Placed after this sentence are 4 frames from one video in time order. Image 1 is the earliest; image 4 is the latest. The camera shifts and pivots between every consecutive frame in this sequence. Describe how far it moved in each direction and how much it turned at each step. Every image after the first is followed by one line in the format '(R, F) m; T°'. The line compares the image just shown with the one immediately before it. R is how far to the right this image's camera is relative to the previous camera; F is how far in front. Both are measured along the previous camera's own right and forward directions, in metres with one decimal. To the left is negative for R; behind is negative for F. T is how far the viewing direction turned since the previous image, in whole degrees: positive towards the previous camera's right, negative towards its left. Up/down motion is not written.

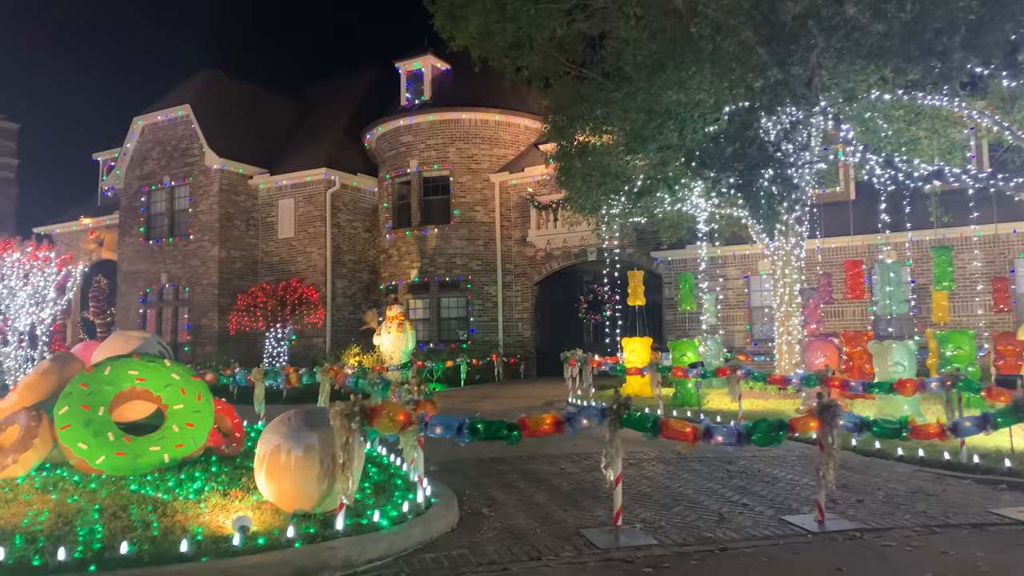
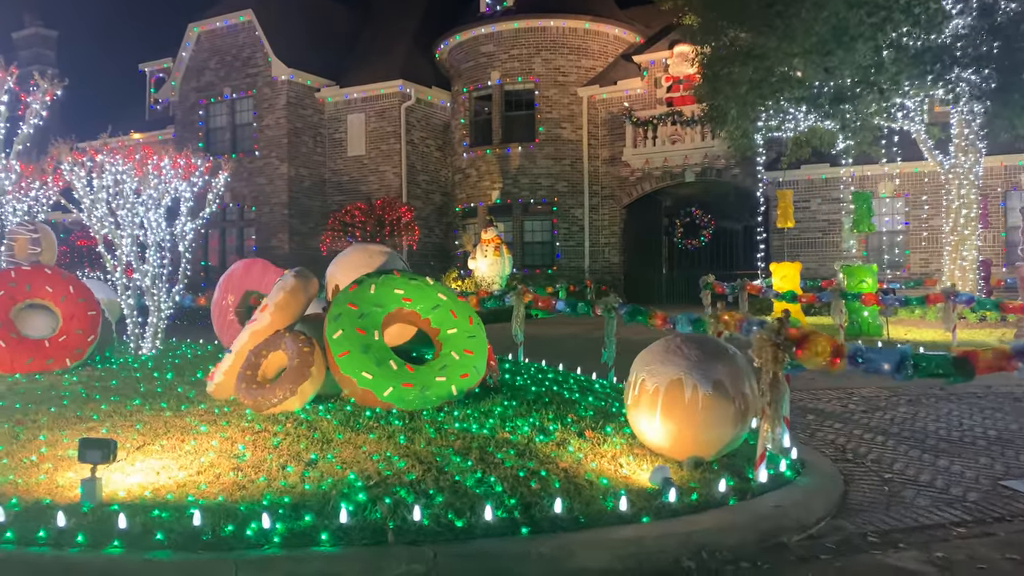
(-2.9, +1.2) m; 0°
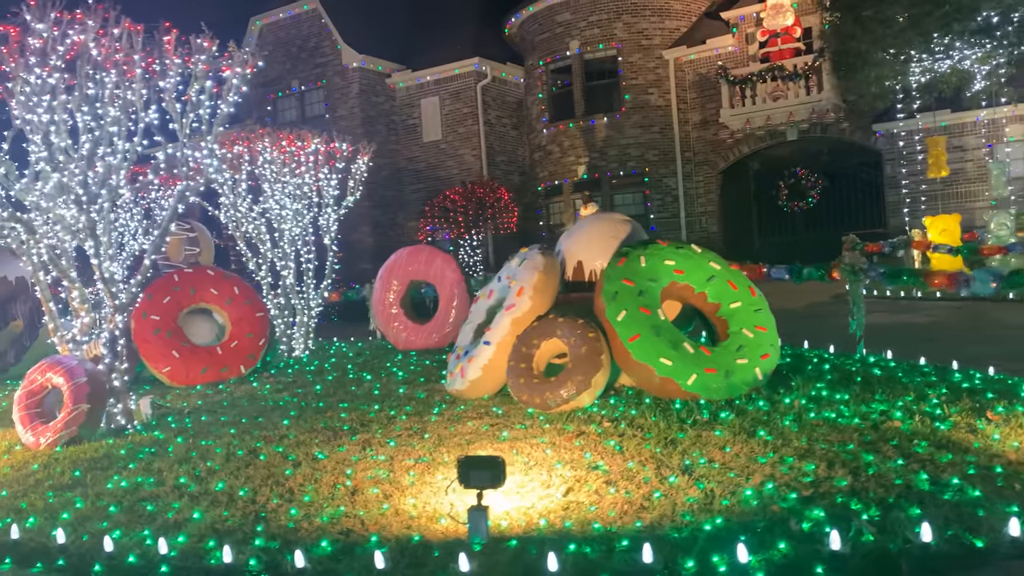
(-2.0, +0.9) m; -2°
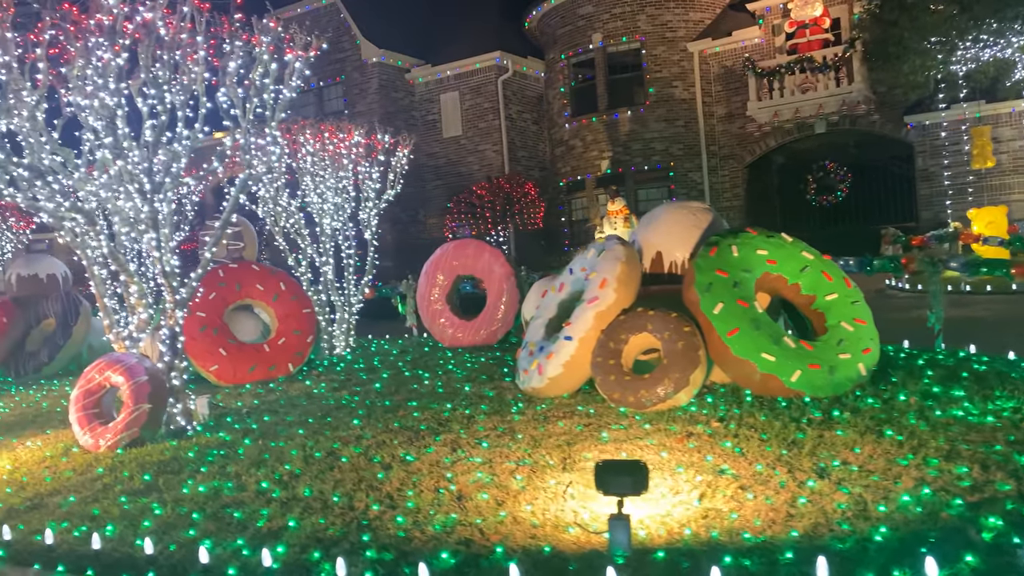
(-0.6, +0.3) m; 0°
